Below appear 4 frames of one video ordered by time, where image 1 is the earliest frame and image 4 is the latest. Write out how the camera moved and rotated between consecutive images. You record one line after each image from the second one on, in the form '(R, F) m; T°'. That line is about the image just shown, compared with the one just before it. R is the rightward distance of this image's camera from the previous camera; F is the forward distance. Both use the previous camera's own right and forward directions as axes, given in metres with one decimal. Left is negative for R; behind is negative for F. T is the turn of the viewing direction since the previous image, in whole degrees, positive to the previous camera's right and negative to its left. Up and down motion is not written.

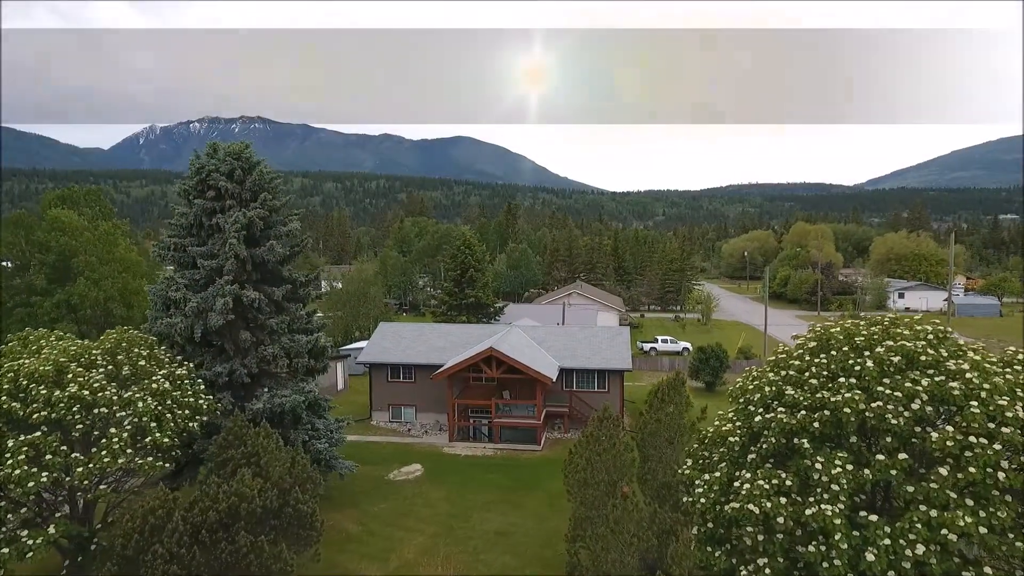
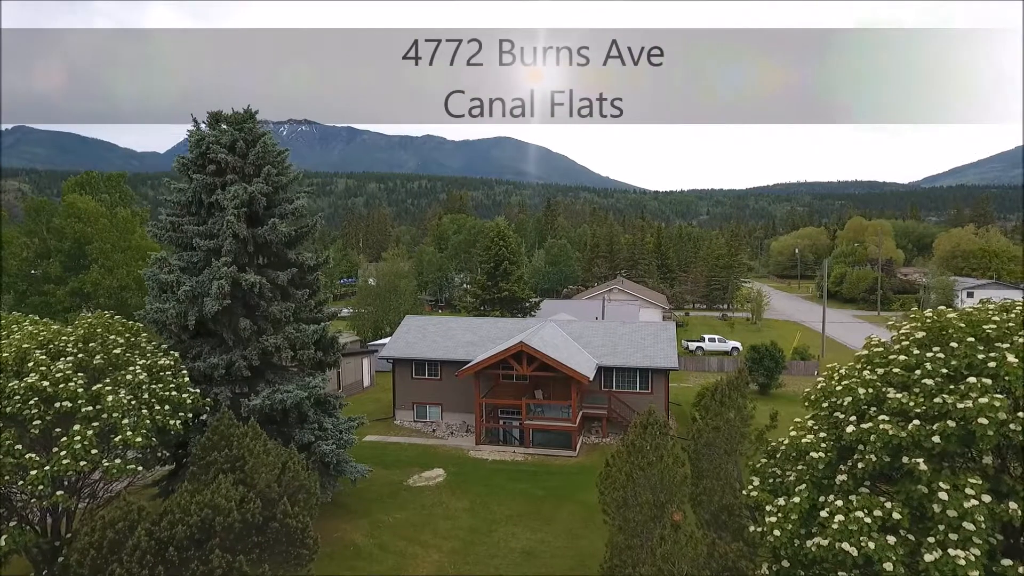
(+0.3, +2.3) m; -4°
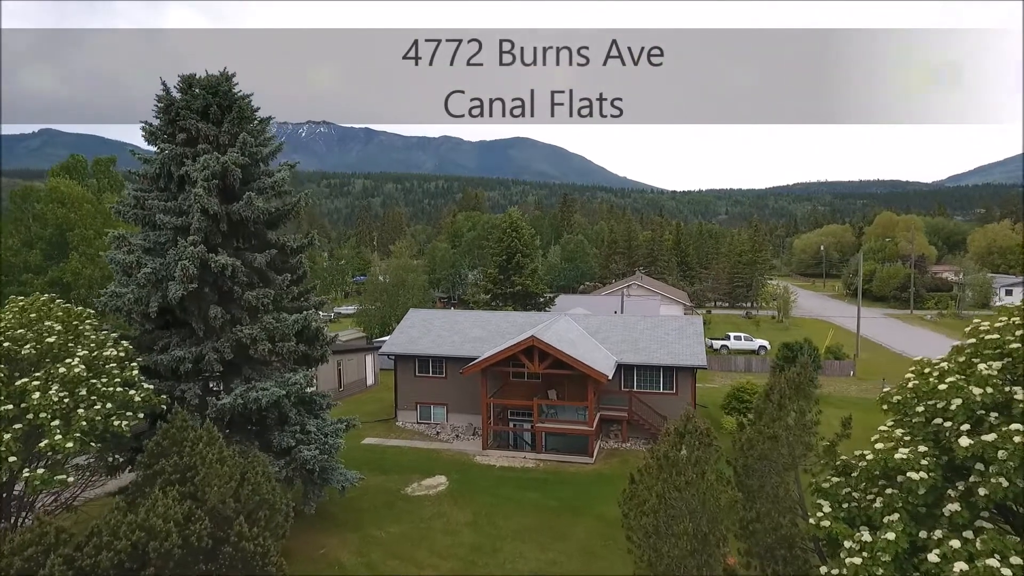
(+0.2, +2.2) m; -2°
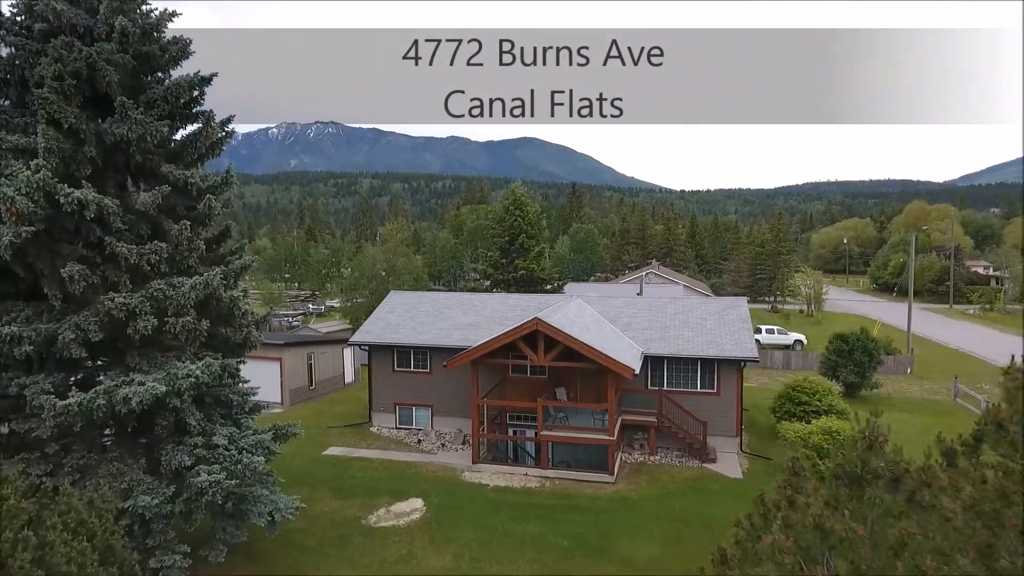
(+0.3, +4.7) m; -1°
